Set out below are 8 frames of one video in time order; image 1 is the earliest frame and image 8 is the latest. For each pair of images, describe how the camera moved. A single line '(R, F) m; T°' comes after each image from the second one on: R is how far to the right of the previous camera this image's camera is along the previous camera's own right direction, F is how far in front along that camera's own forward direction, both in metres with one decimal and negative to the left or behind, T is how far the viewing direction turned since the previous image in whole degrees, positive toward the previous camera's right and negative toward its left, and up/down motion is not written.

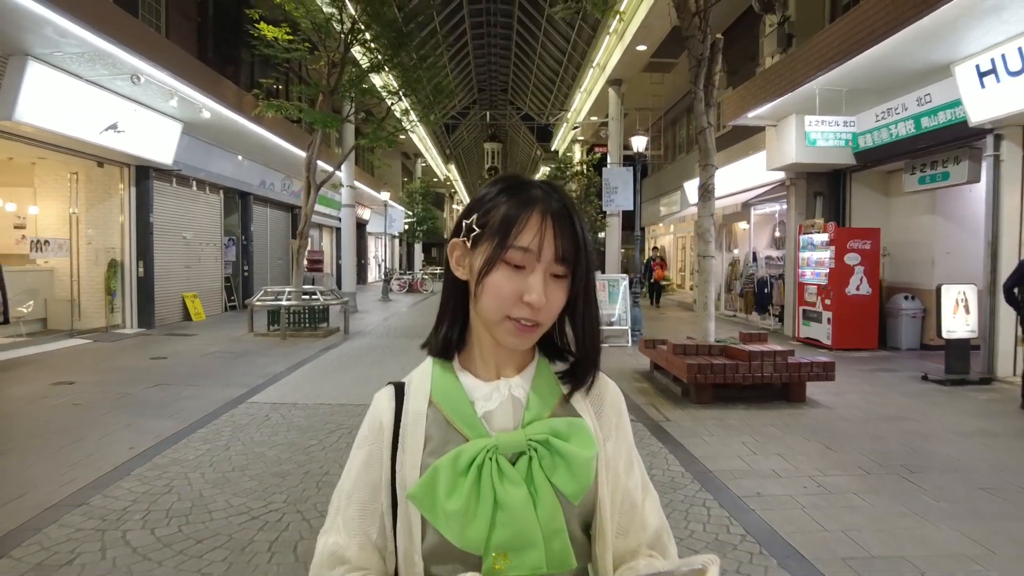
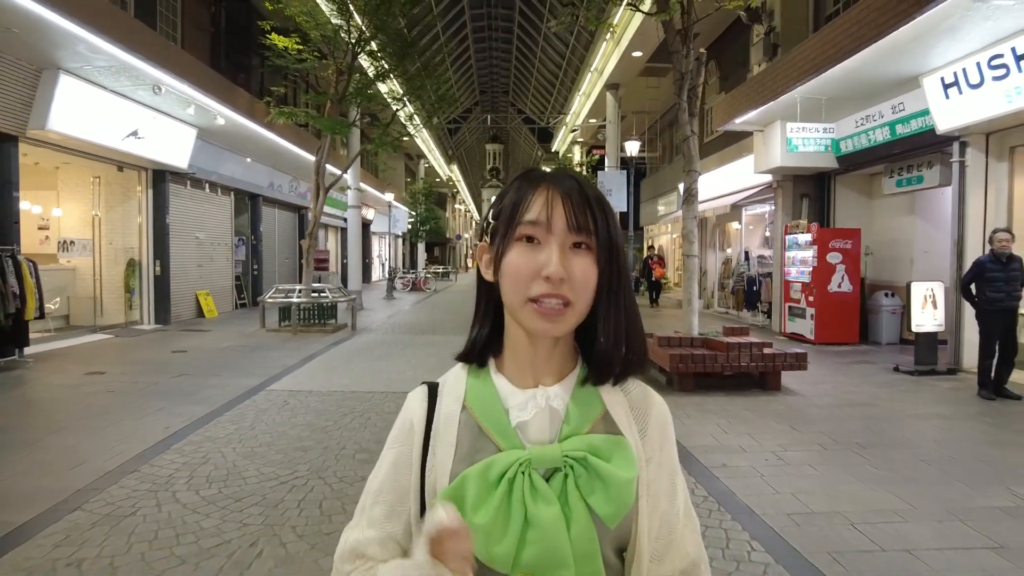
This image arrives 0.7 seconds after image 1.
(+0.1, -0.6) m; 0°
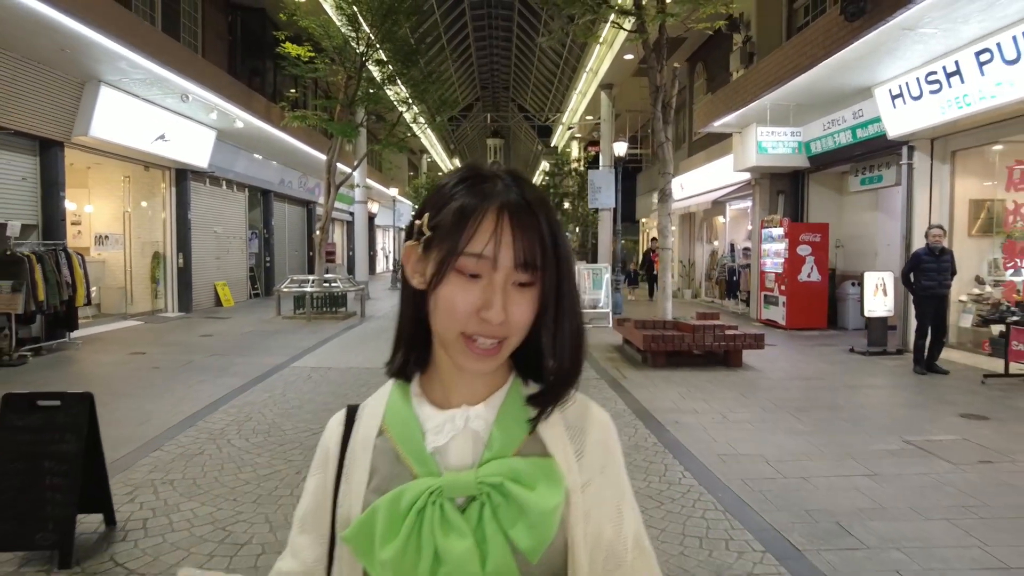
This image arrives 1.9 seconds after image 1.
(+0.1, -1.1) m; 0°
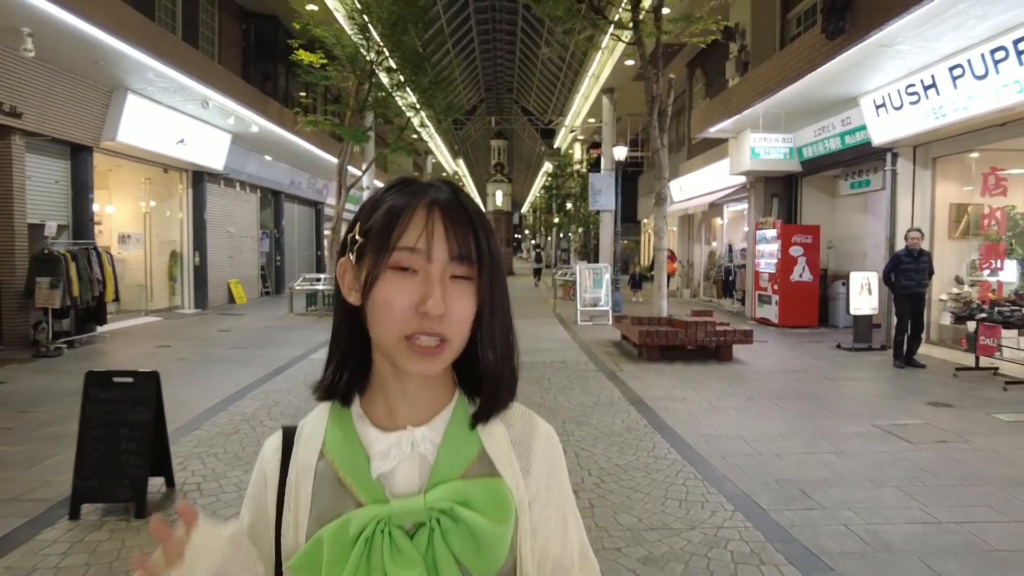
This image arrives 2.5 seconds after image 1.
(0.0, -0.6) m; 0°
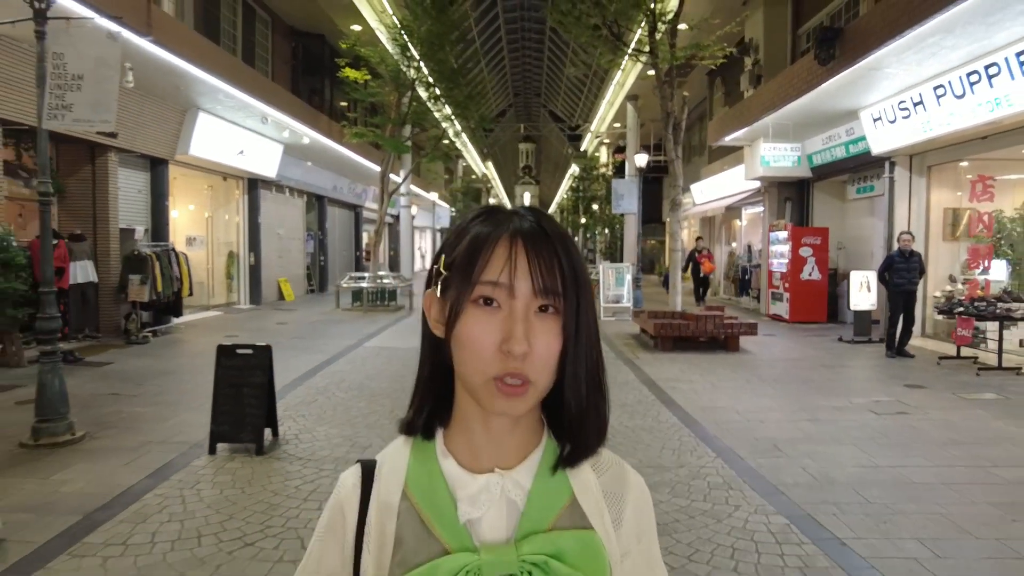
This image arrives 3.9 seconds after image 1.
(0.0, -1.2) m; -2°
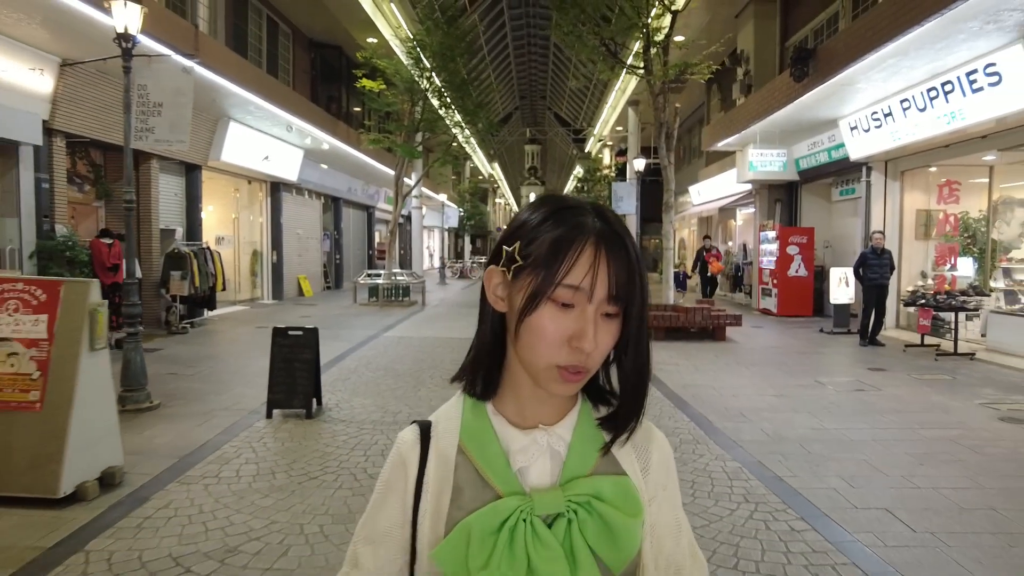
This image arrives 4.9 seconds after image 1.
(0.0, -1.0) m; -1°
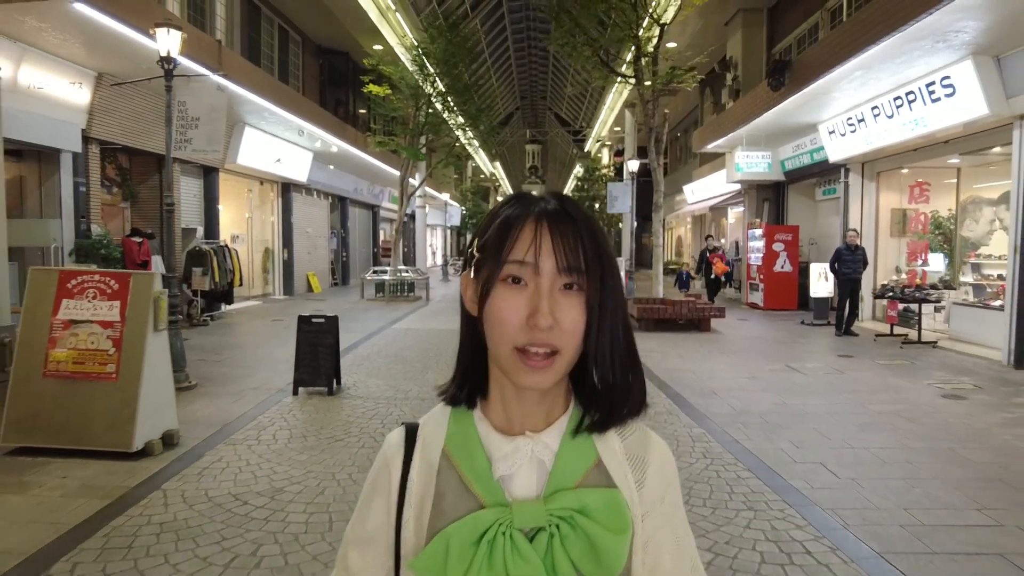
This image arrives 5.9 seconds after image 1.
(+0.1, -0.8) m; 0°
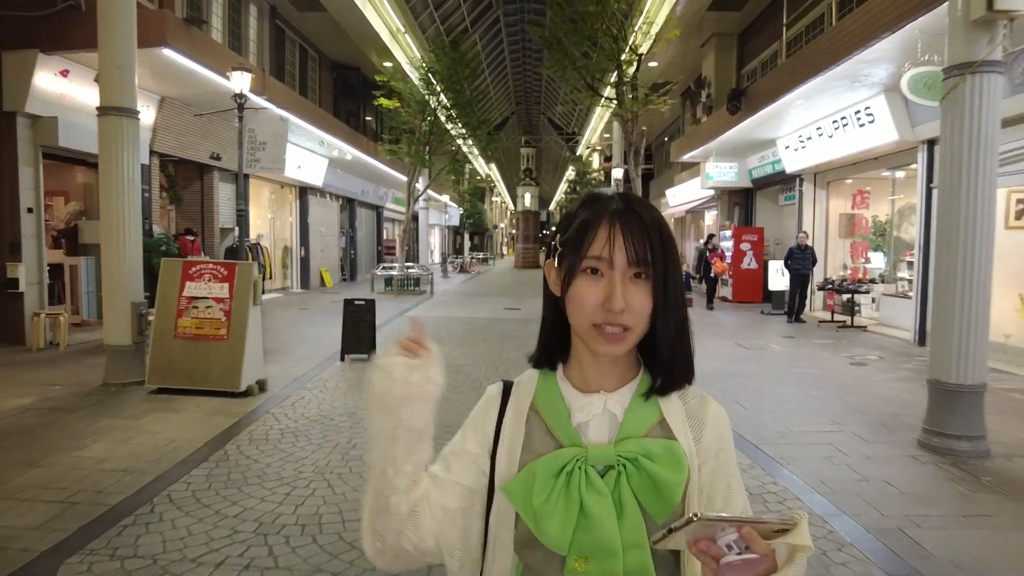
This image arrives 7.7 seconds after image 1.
(-0.1, -1.9) m; +1°
